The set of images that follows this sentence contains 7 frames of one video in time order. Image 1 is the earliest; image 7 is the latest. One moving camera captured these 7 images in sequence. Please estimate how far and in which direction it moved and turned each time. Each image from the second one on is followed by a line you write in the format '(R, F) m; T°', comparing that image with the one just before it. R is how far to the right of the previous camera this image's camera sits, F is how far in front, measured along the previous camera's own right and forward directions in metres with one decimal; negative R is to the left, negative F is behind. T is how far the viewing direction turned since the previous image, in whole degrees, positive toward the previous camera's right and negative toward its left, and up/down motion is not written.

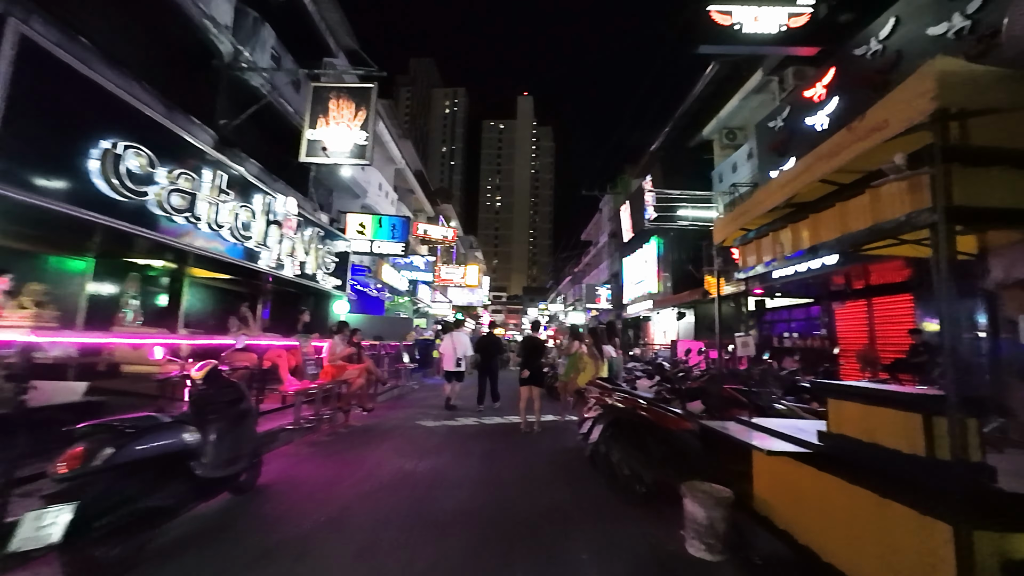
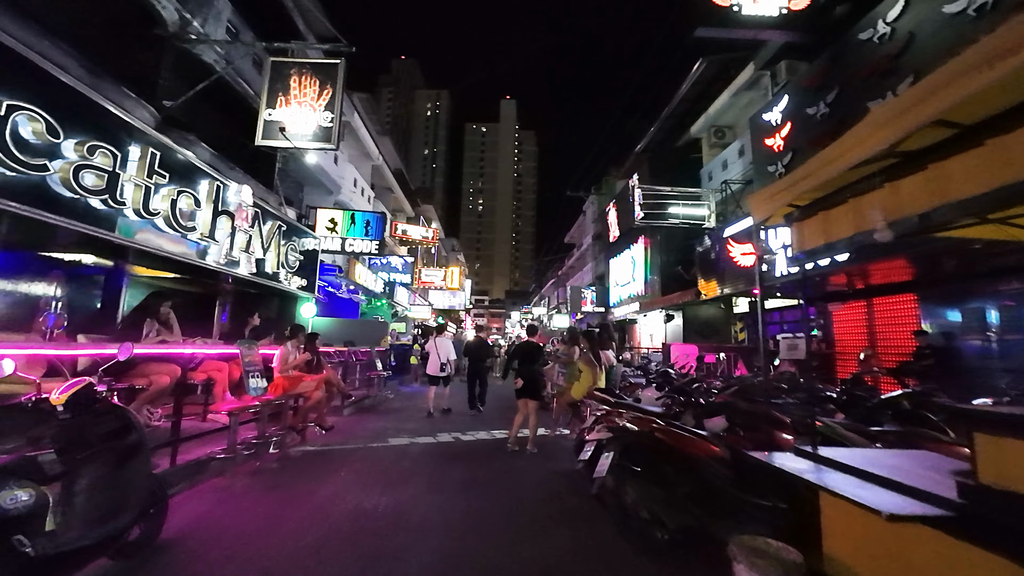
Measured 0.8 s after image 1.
(0.0, +0.9) m; +2°
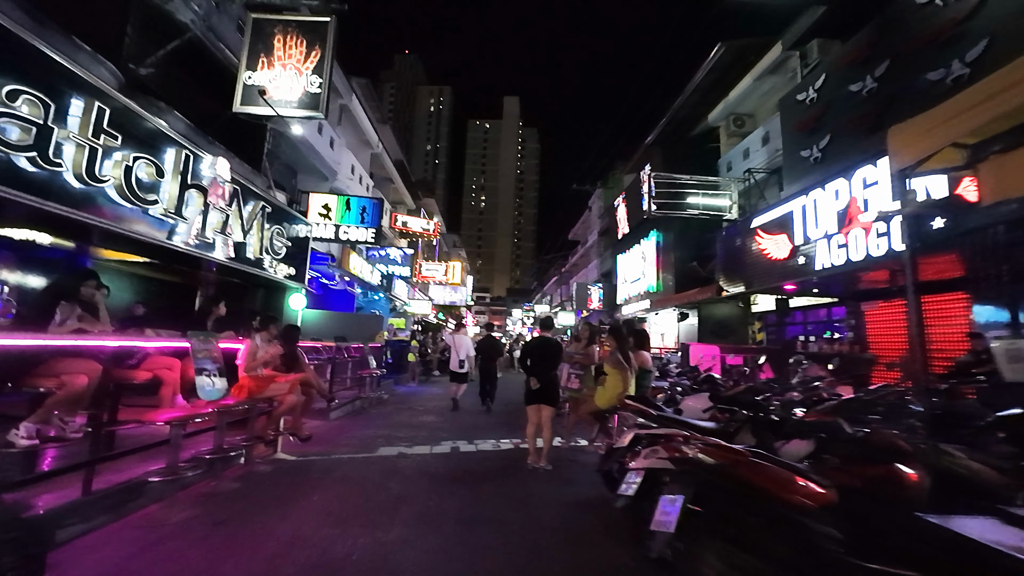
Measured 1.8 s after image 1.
(-0.2, +1.0) m; 0°
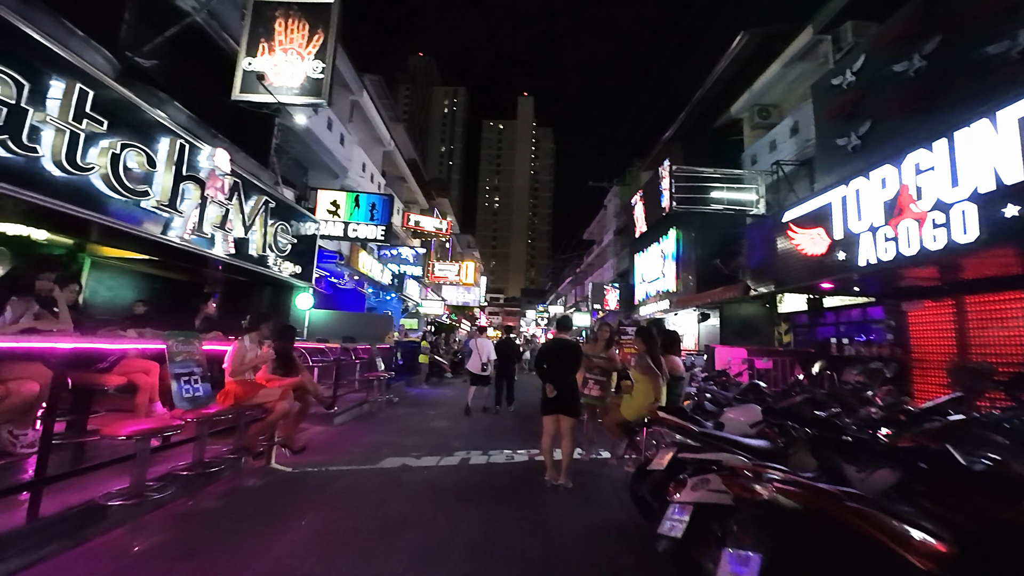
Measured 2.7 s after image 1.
(0.0, +0.6) m; -2°
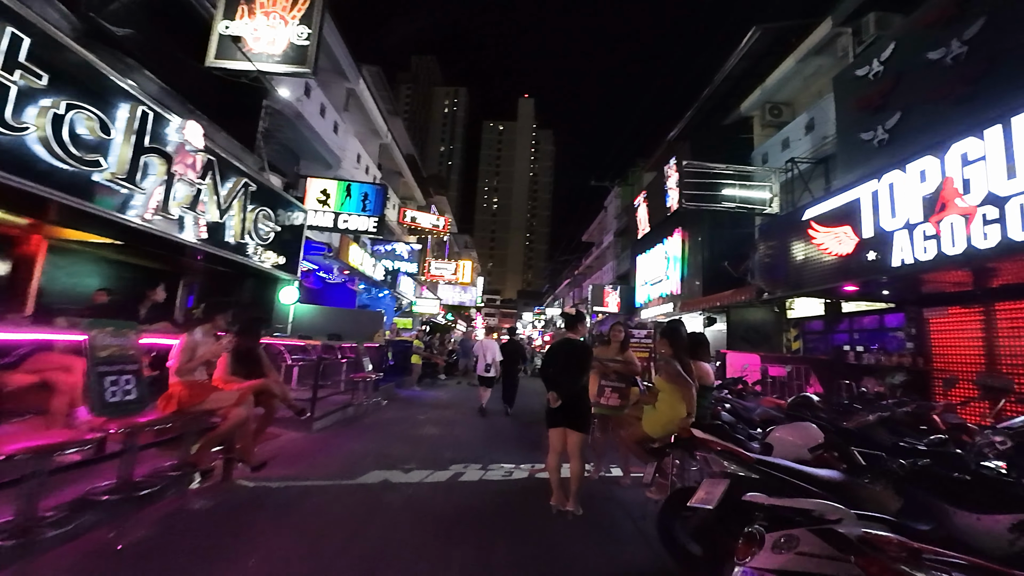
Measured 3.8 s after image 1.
(-0.1, +0.7) m; 0°
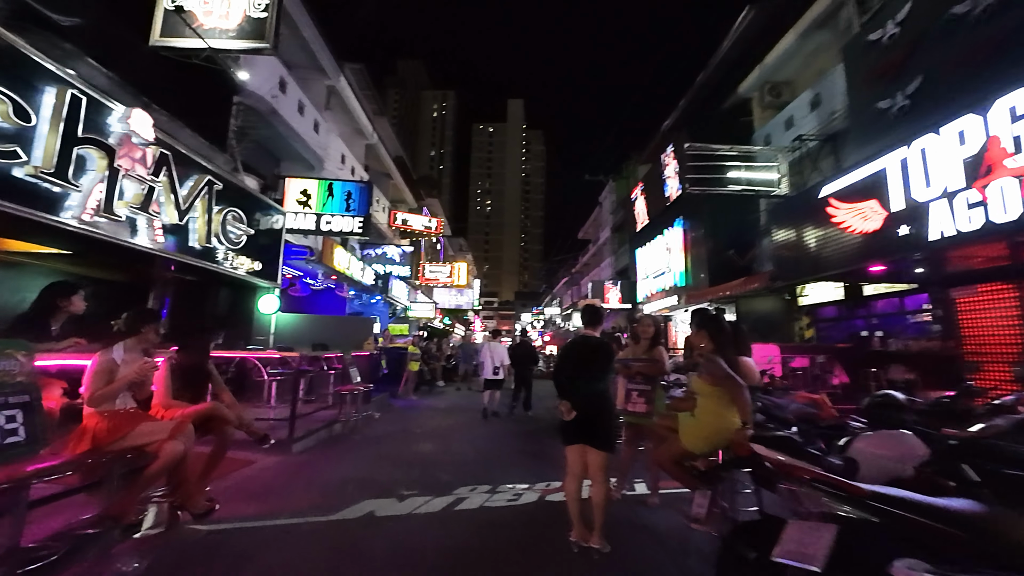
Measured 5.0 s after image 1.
(0.0, +0.8) m; 0°
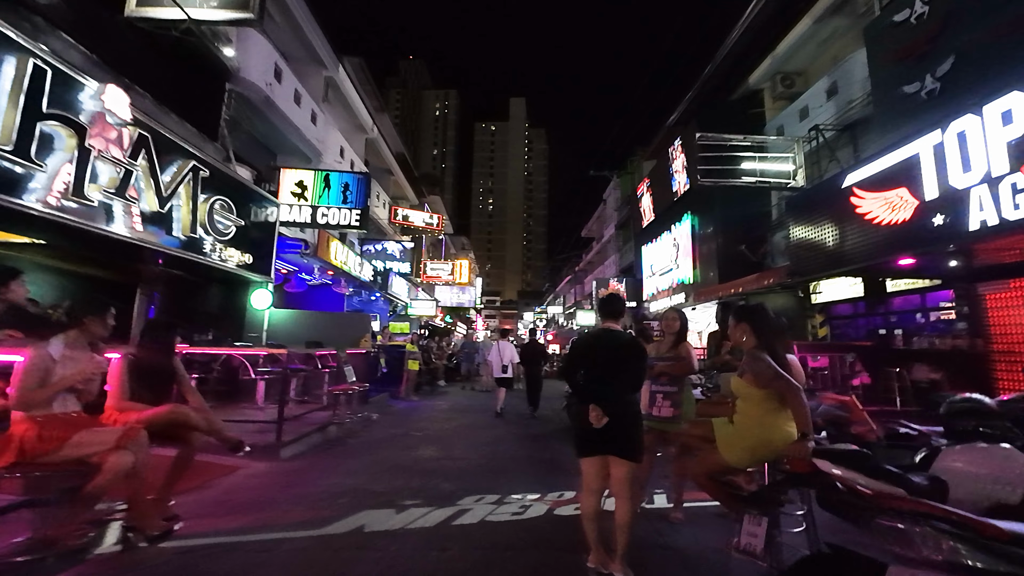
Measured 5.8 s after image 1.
(0.0, +0.5) m; 0°
